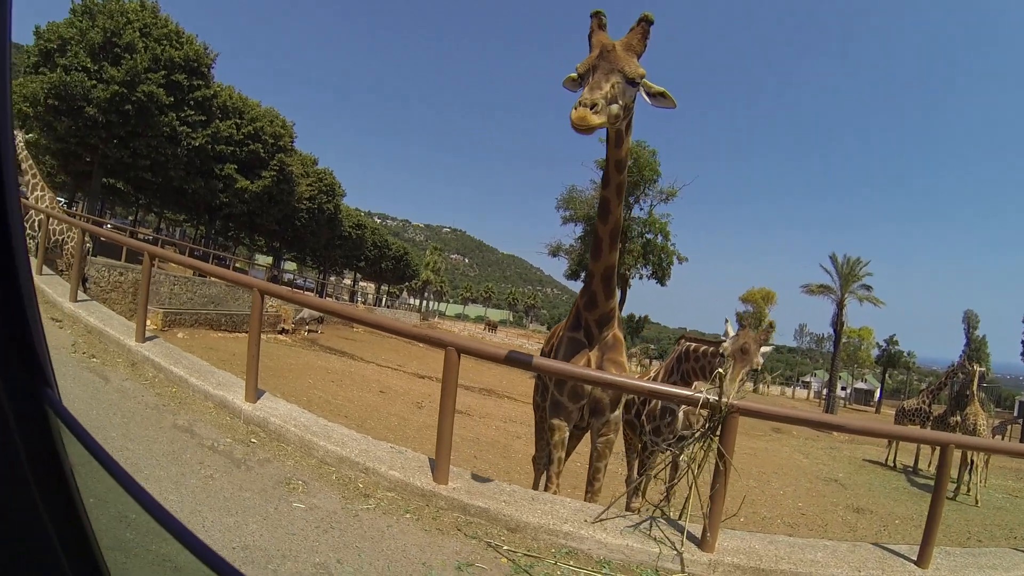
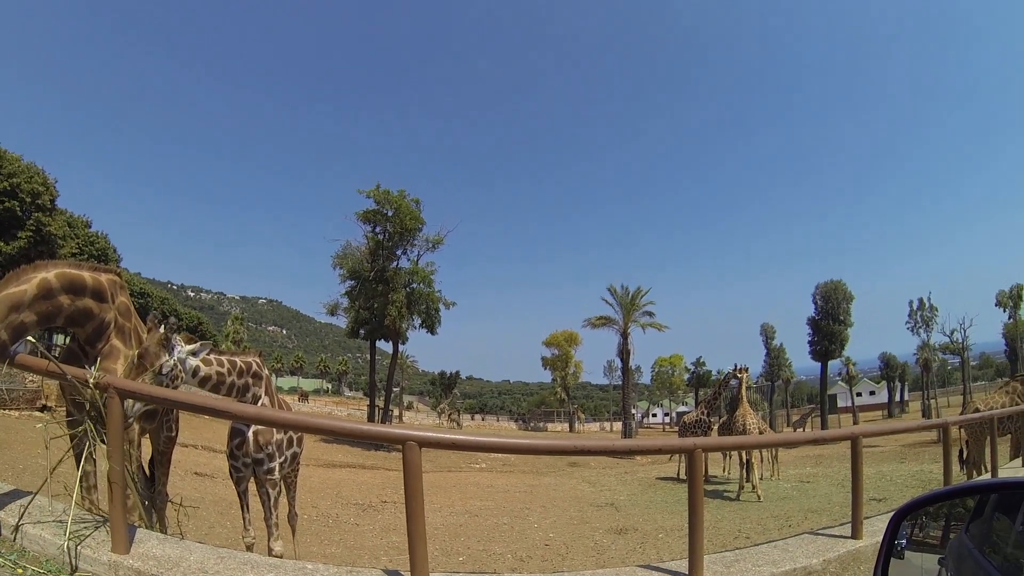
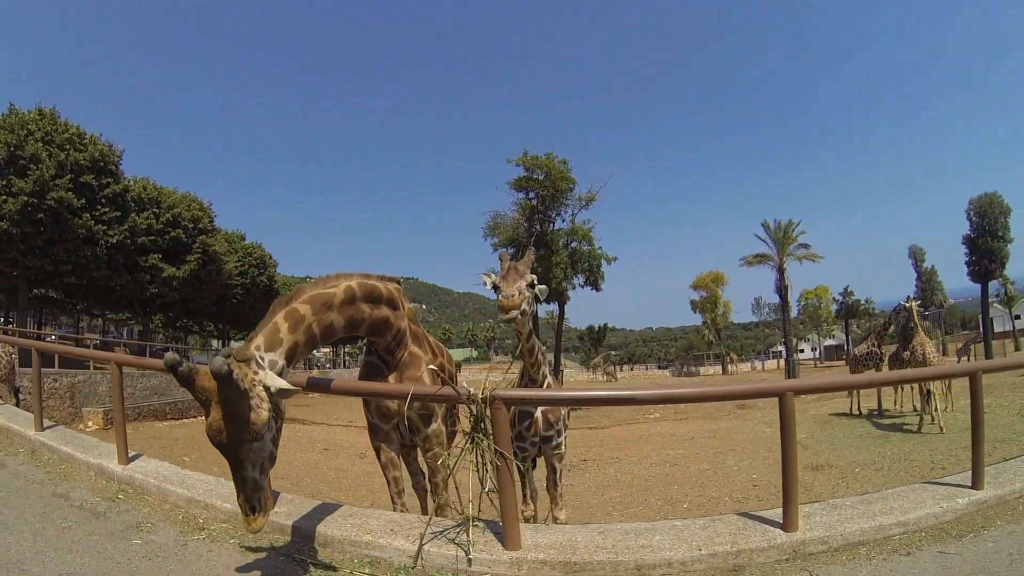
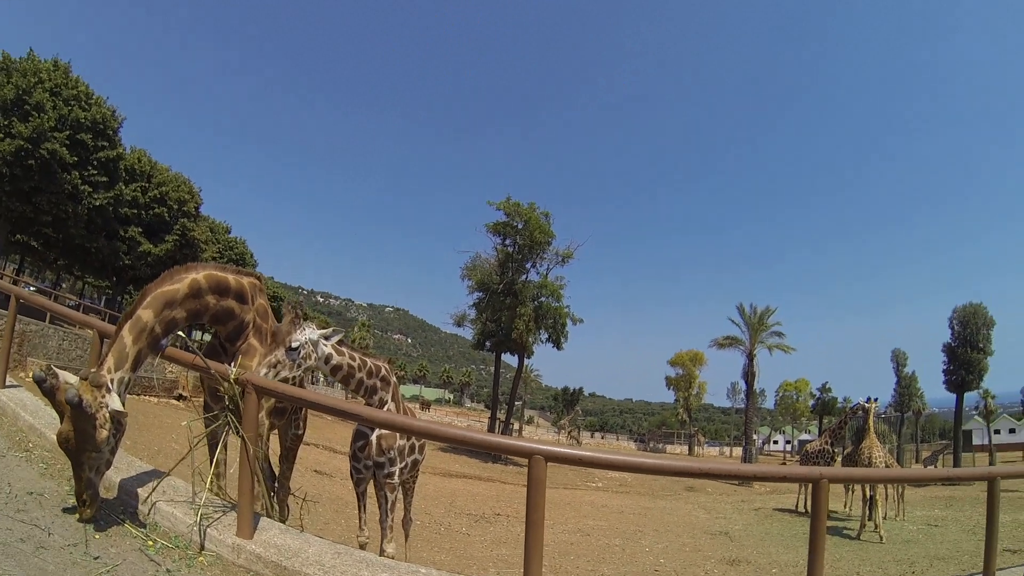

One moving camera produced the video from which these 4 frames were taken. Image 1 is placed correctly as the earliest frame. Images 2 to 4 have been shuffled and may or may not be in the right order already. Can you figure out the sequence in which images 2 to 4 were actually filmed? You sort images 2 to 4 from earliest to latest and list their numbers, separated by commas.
3, 4, 2
